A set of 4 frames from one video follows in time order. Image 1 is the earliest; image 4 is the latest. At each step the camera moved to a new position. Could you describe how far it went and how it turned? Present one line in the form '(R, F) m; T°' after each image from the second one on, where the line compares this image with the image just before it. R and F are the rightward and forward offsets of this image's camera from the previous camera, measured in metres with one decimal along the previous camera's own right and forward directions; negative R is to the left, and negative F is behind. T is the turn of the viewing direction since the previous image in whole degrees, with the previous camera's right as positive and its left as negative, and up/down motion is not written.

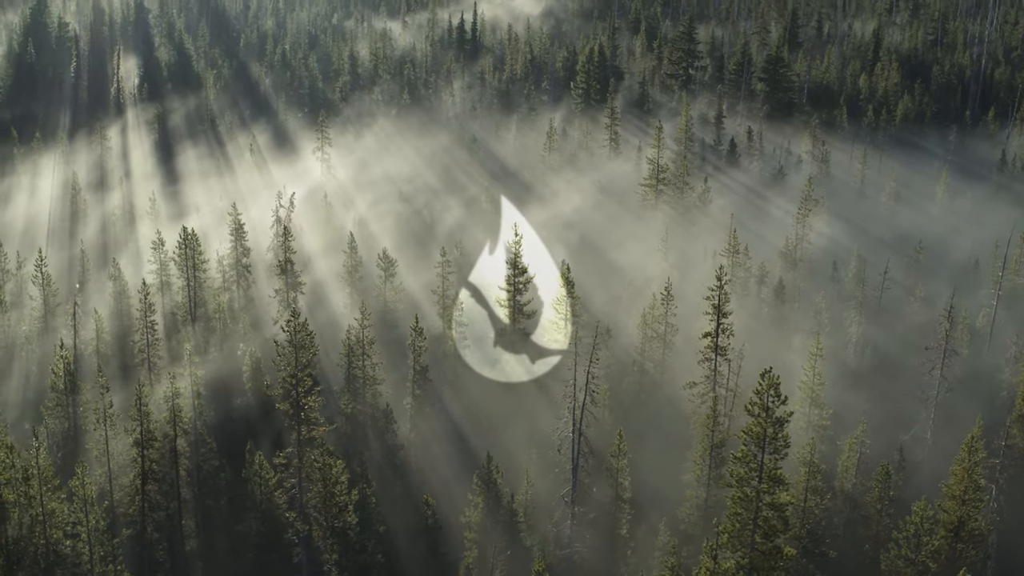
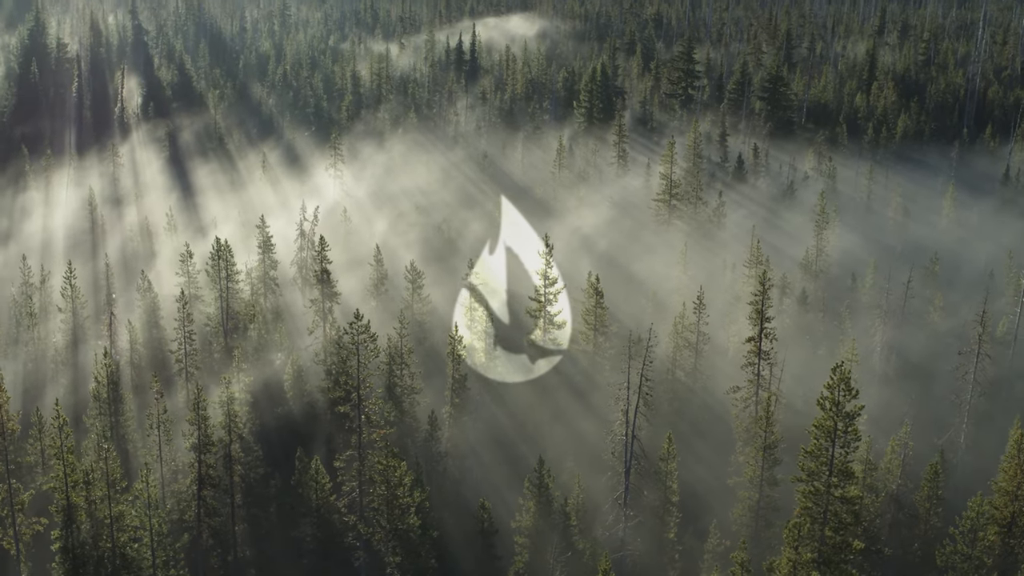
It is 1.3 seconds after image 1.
(-4.7, -0.7) m; +1°
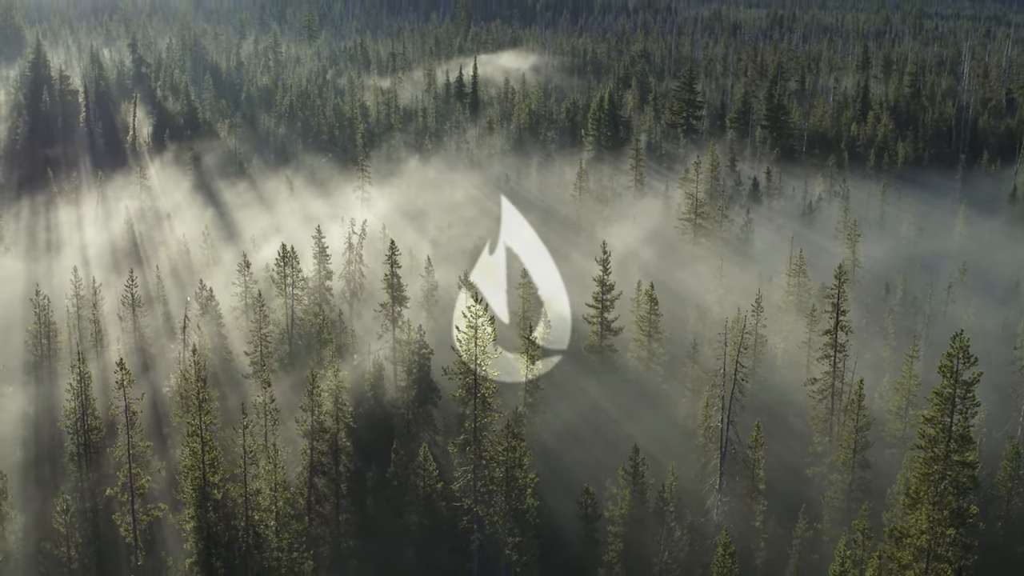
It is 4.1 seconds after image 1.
(-8.8, -1.6) m; +2°
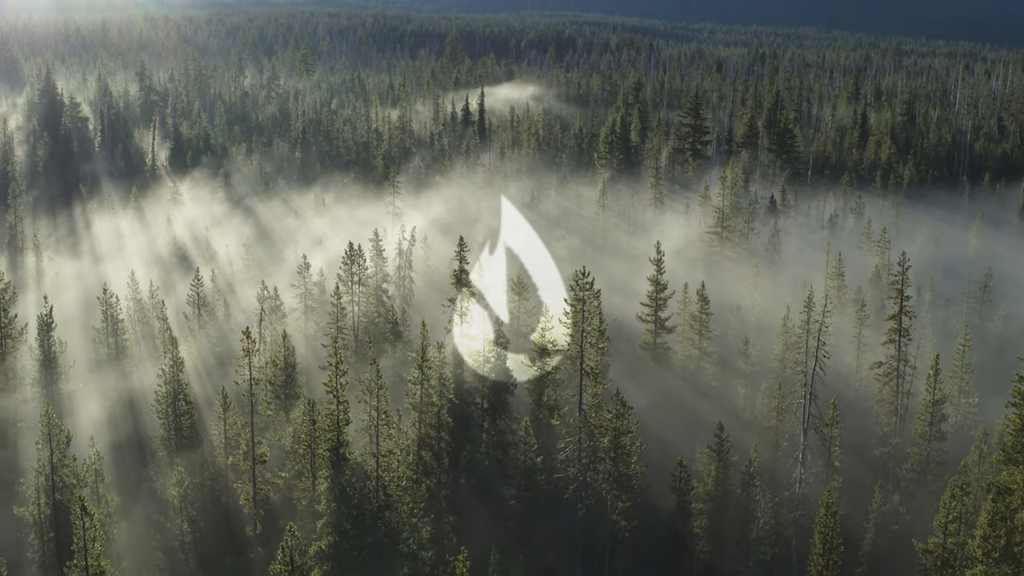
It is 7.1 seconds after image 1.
(-8.3, -2.5) m; +1°
